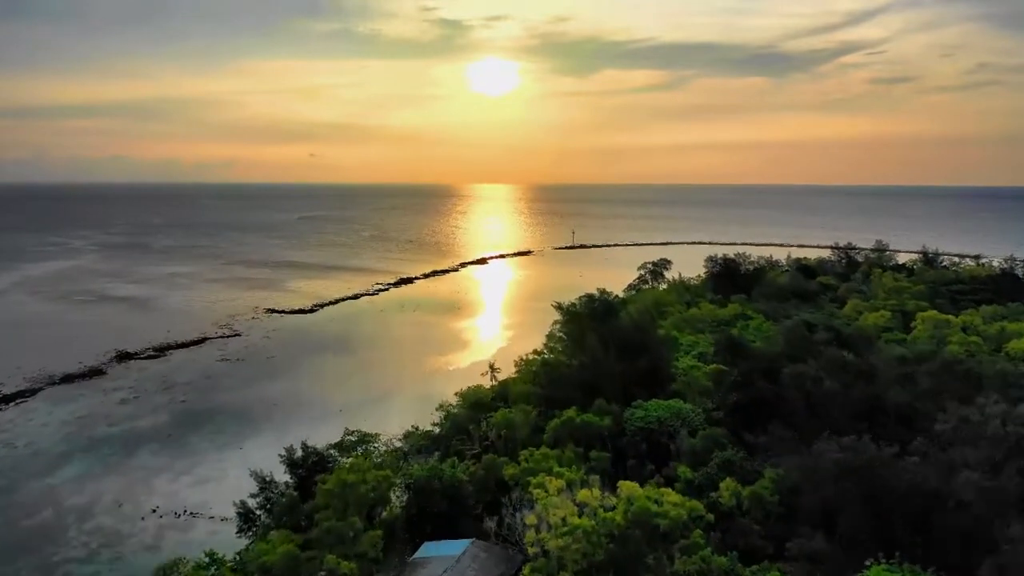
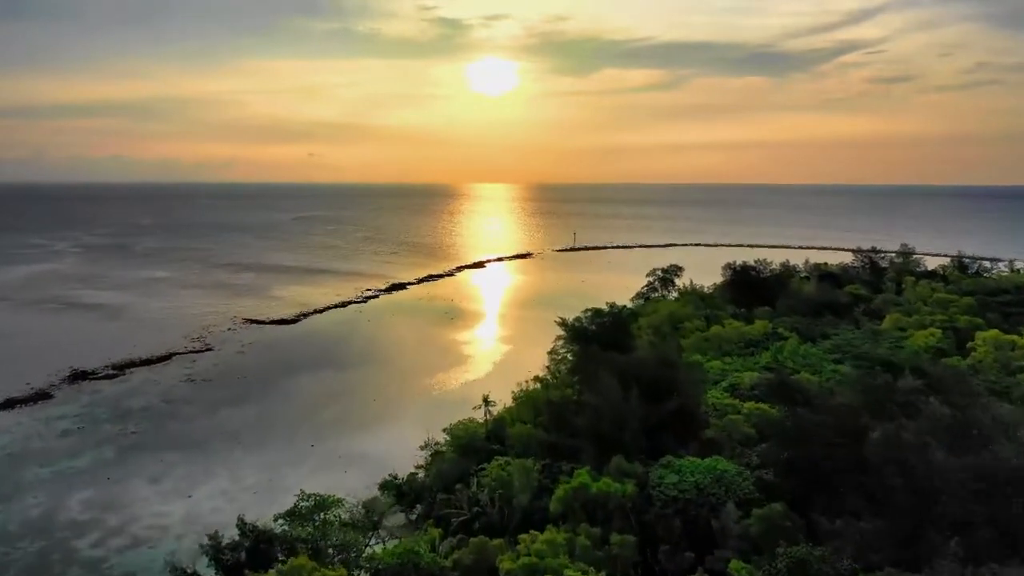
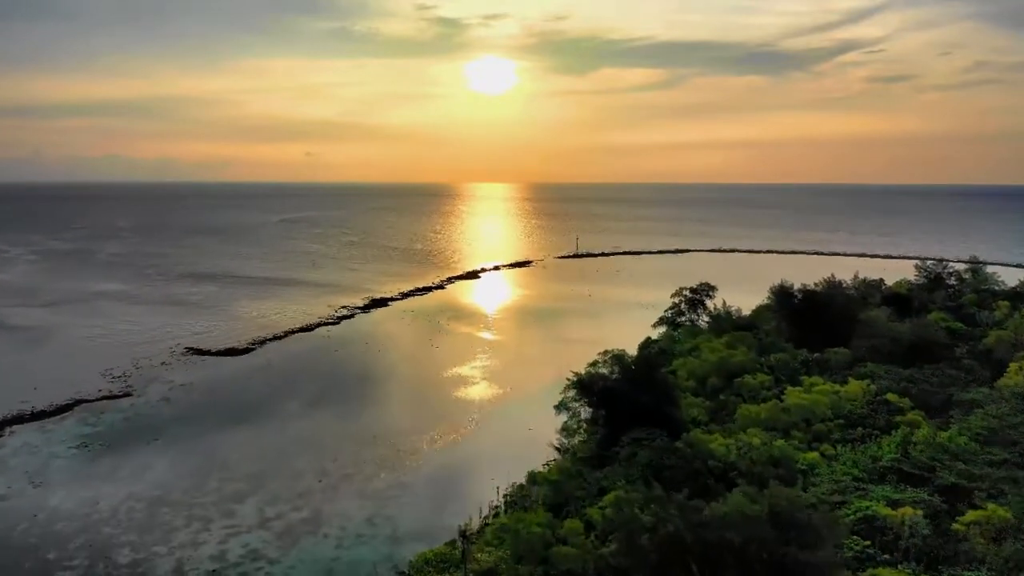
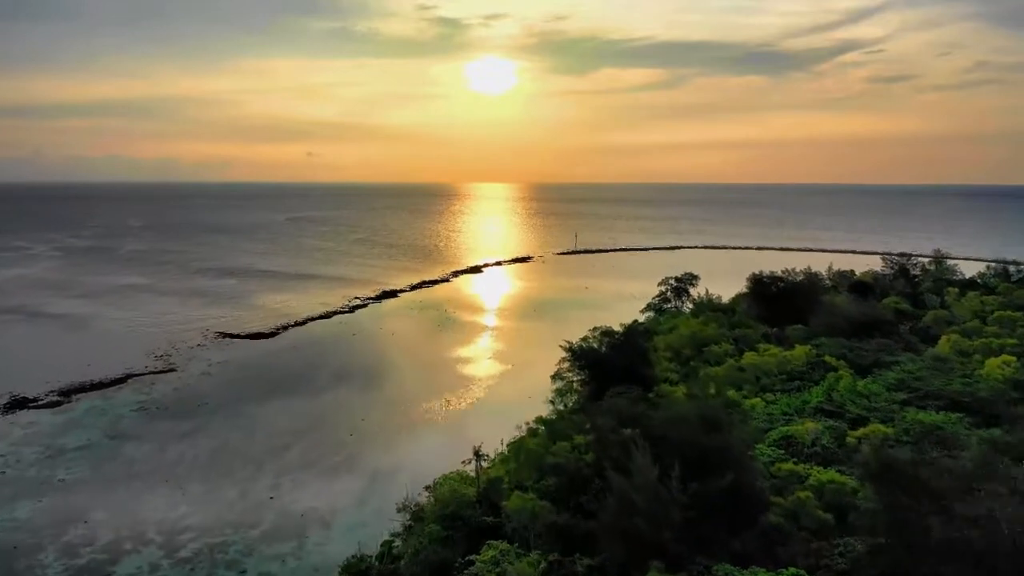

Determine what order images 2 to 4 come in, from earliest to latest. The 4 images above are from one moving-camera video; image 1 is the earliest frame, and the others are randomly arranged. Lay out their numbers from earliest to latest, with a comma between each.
2, 4, 3
